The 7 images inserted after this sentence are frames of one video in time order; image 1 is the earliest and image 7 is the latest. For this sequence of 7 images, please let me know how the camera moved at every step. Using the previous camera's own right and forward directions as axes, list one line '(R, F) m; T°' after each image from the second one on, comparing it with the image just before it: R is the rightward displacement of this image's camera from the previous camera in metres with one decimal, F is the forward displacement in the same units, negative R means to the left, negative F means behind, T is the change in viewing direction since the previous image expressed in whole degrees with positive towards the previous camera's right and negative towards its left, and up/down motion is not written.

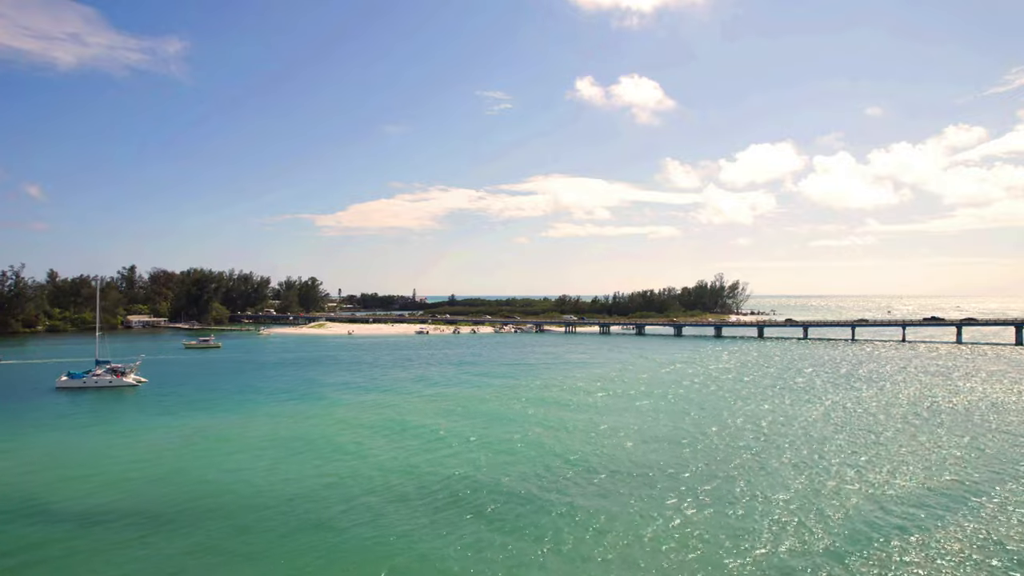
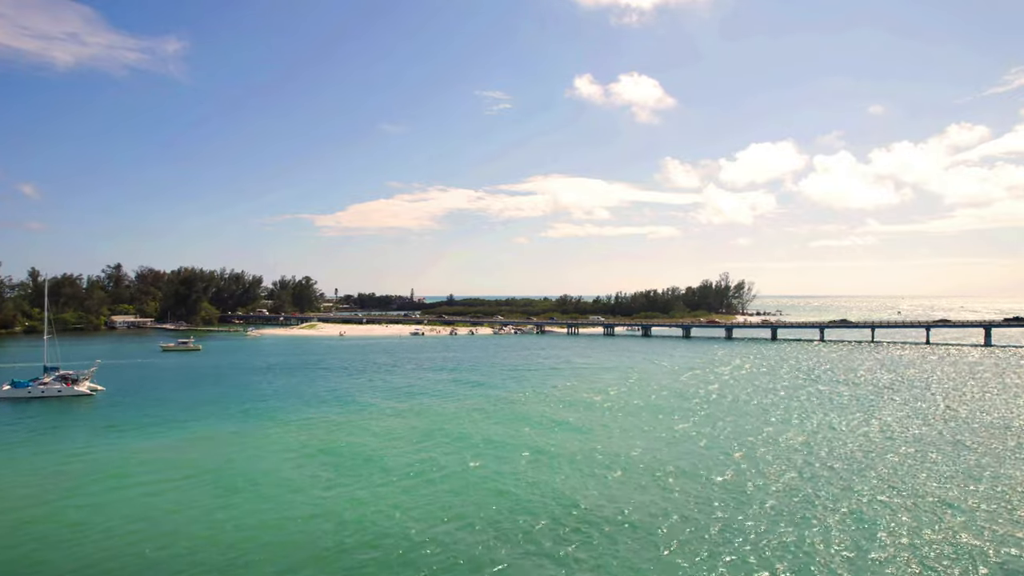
(-0.1, +4.4) m; 0°
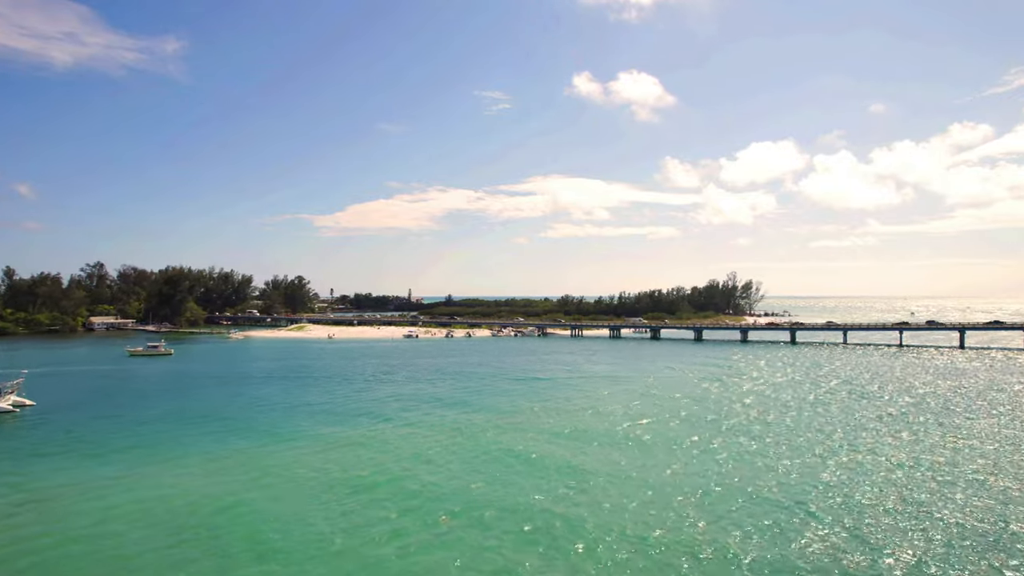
(-0.1, +5.5) m; 0°
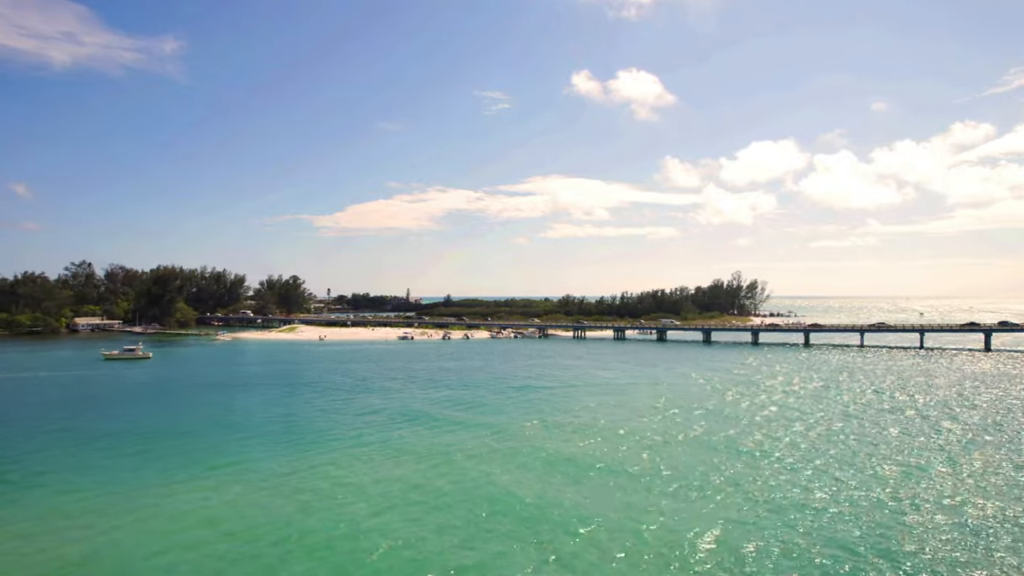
(0.0, +3.6) m; 0°
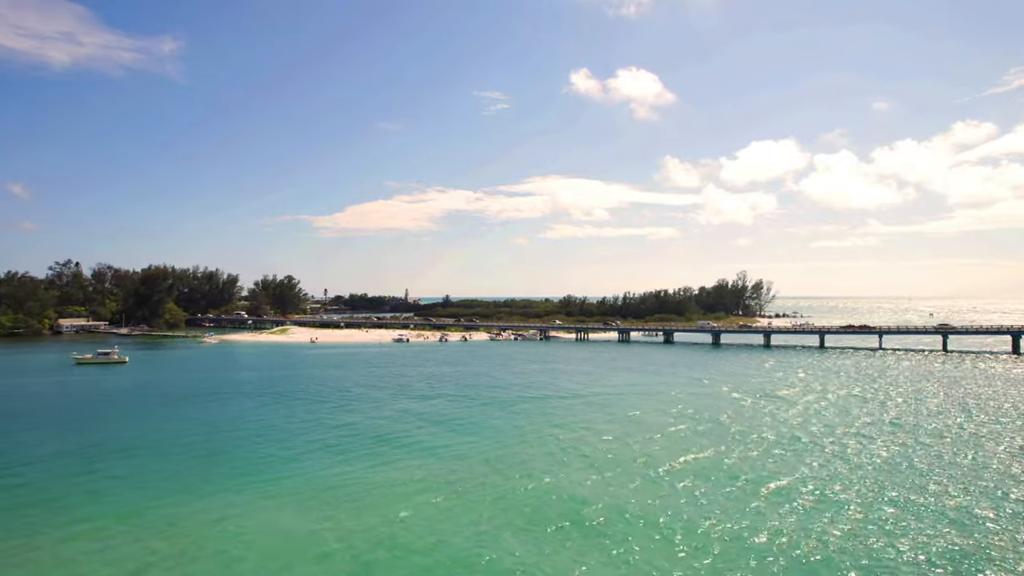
(-0.1, +3.5) m; 0°
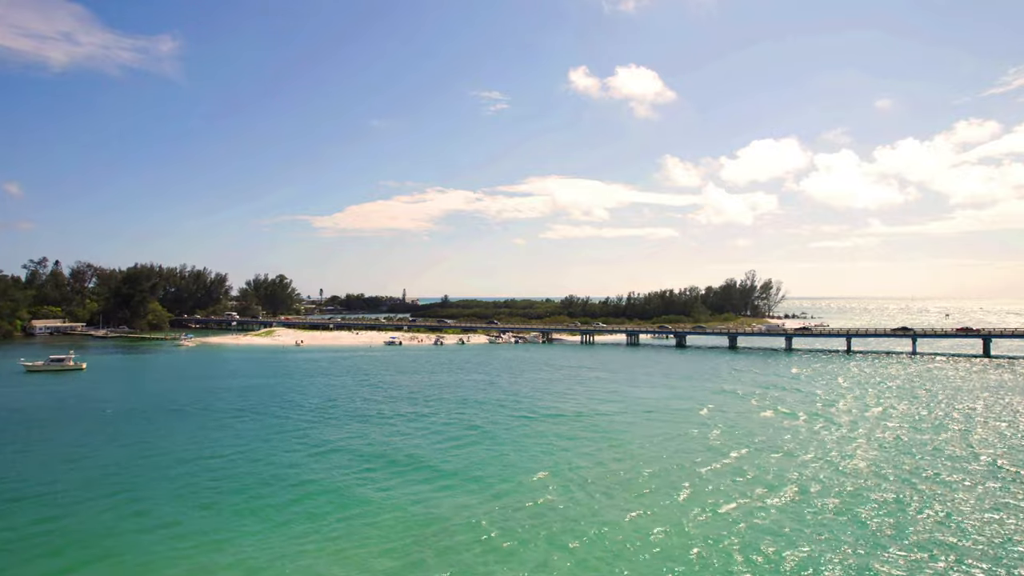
(-0.2, +5.5) m; 0°
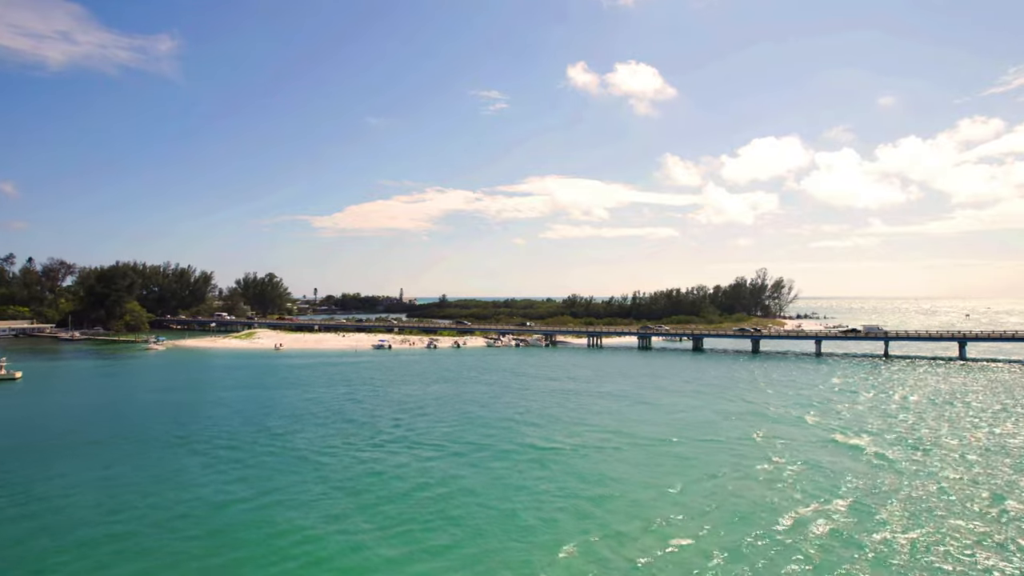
(-0.1, +6.4) m; 0°
